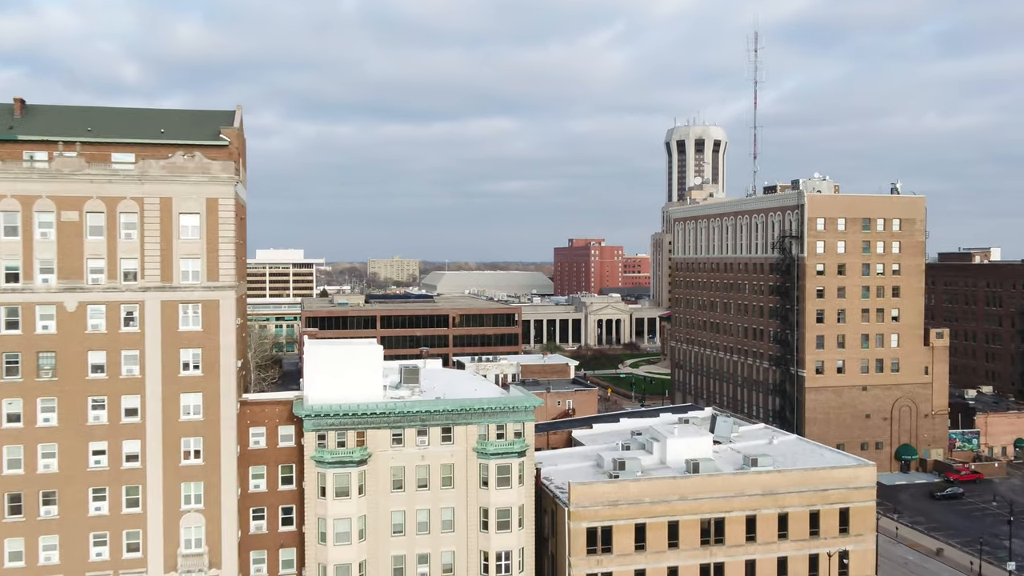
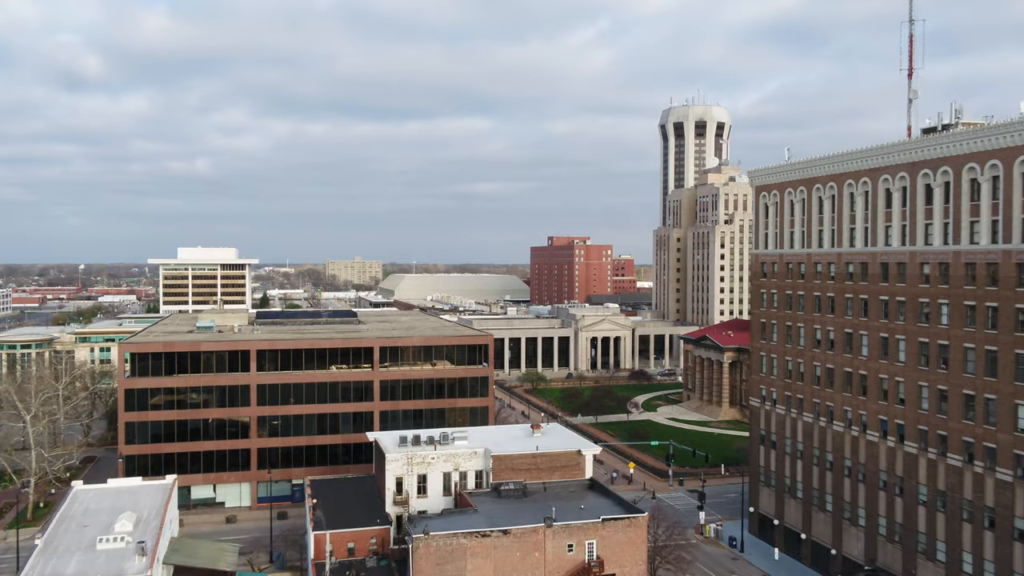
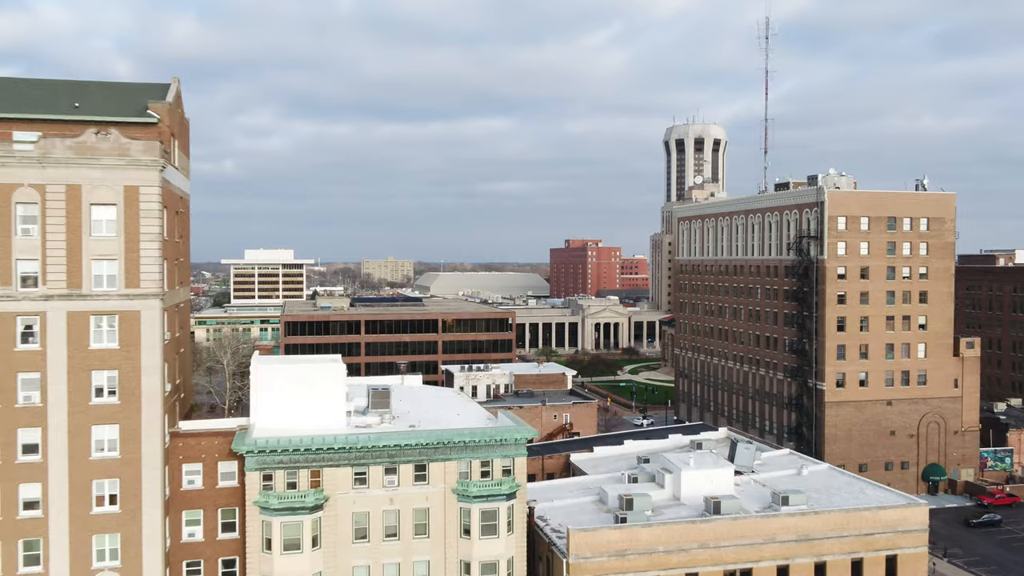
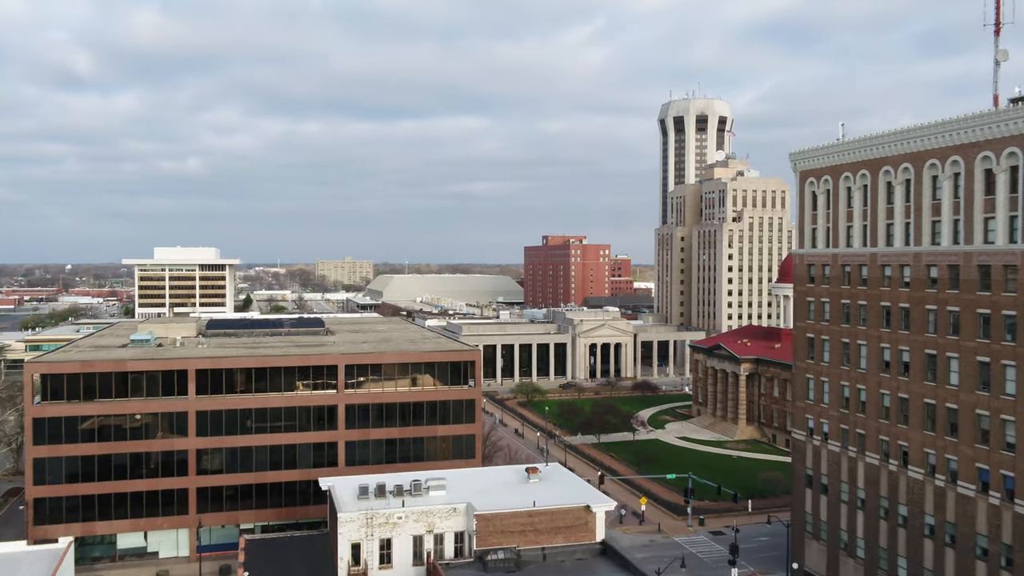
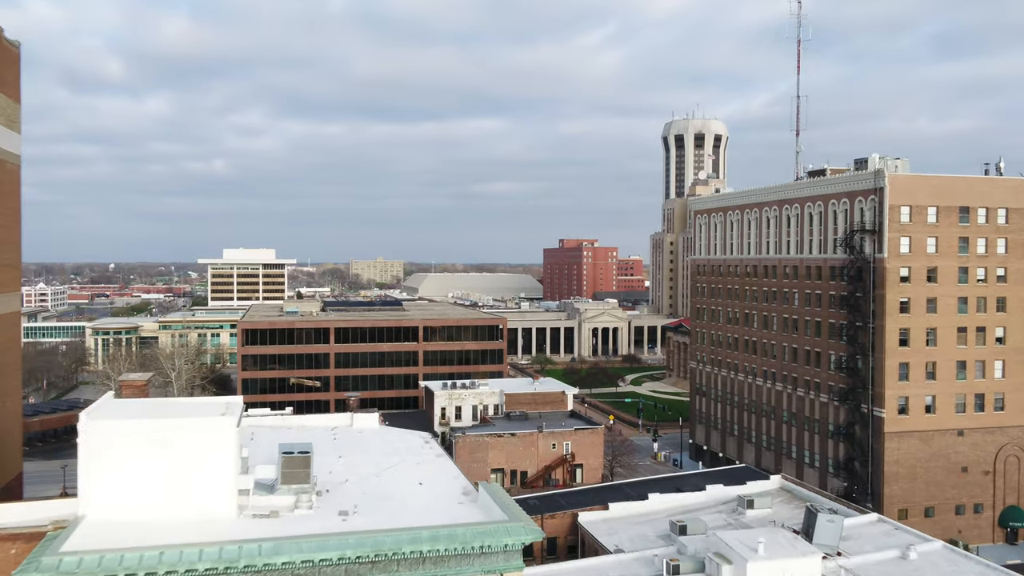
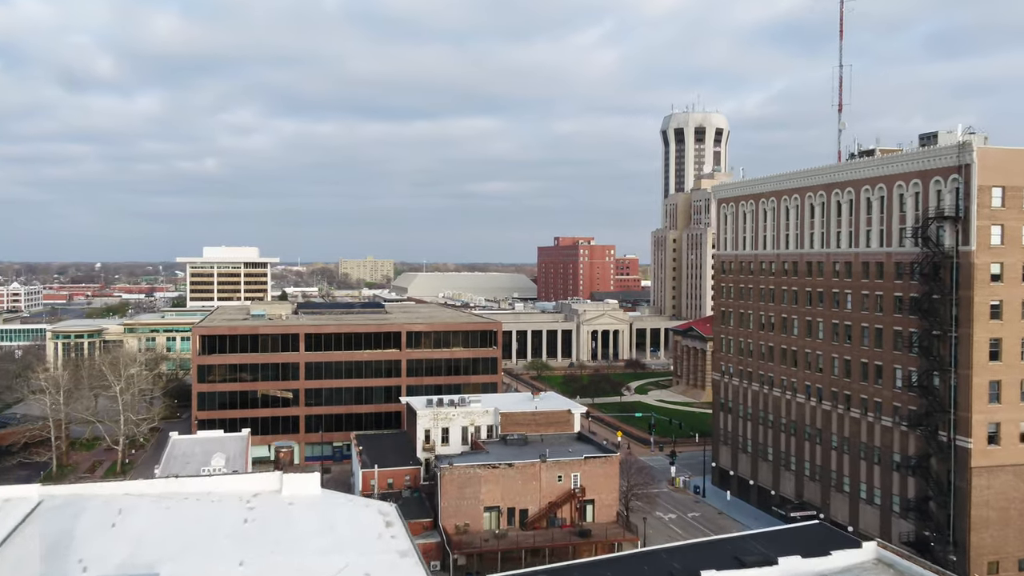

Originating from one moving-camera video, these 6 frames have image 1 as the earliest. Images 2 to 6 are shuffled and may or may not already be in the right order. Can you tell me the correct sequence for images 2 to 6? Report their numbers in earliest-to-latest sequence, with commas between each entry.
3, 5, 6, 2, 4
